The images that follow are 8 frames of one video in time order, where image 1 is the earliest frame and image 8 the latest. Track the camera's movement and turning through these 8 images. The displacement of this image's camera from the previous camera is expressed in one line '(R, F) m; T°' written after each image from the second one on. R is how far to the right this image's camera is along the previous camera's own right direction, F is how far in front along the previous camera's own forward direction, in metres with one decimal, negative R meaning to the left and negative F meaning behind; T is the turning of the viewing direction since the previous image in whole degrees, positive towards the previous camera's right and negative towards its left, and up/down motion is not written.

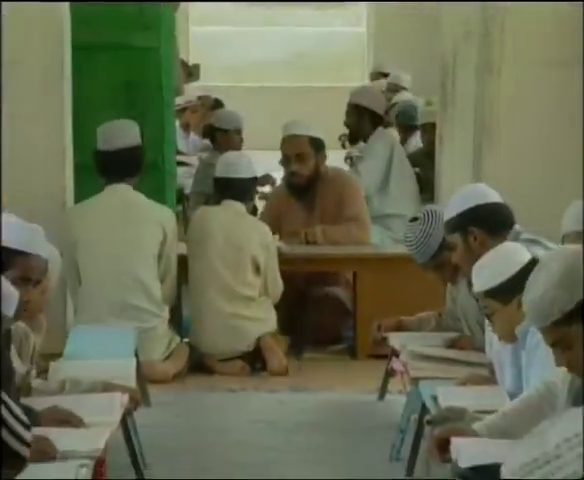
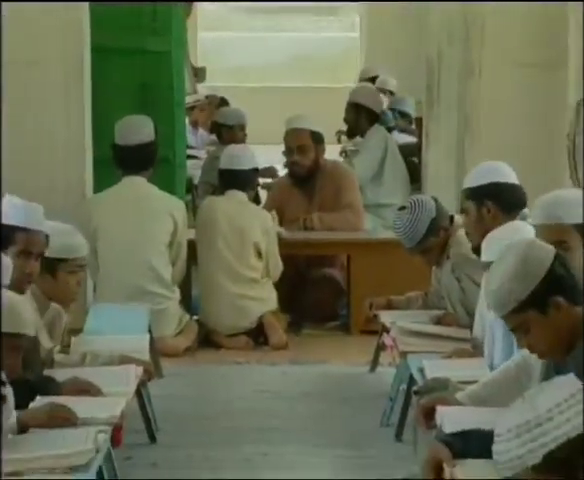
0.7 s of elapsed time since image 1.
(+0.1, -0.4) m; -1°
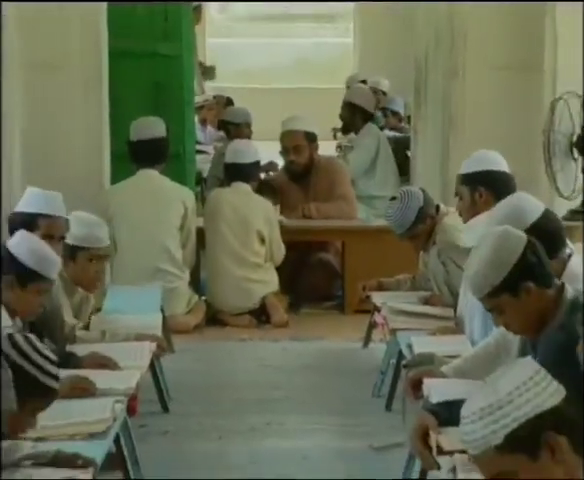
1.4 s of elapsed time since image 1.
(+0.1, -0.4) m; -1°
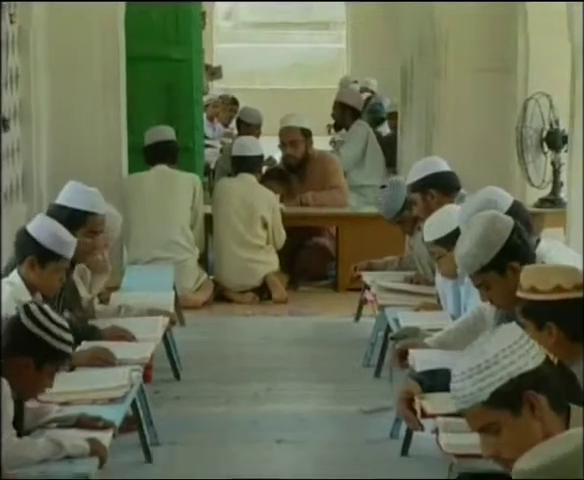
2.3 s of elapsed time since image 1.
(+0.1, -0.5) m; -1°
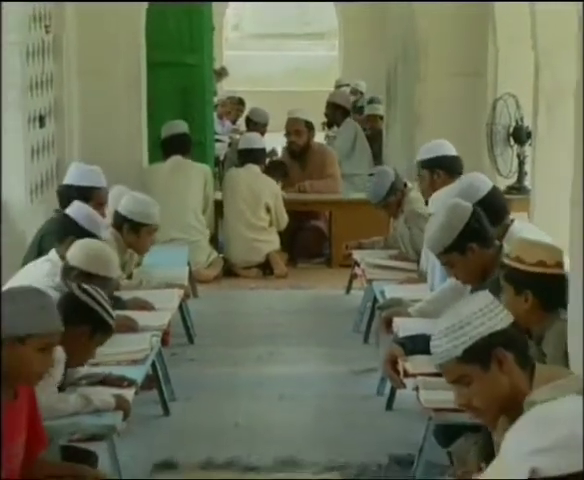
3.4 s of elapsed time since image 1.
(0.0, -0.7) m; 0°
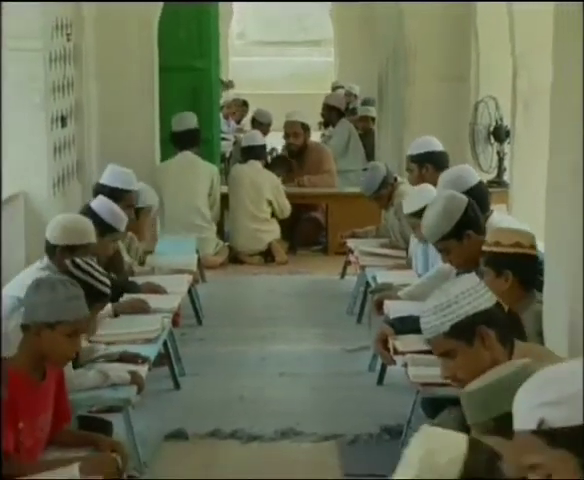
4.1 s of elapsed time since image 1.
(0.0, -0.5) m; 0°
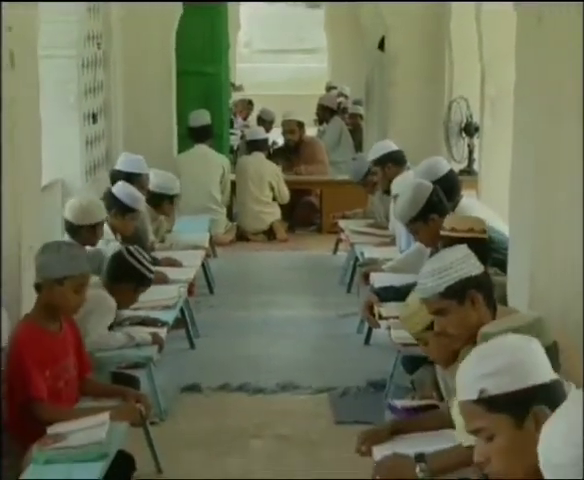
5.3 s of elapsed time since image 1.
(0.0, -1.0) m; 0°
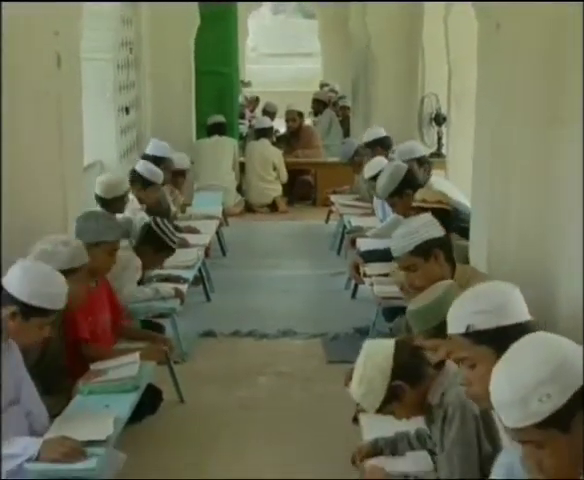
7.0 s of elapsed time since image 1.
(+0.1, -1.5) m; 0°
